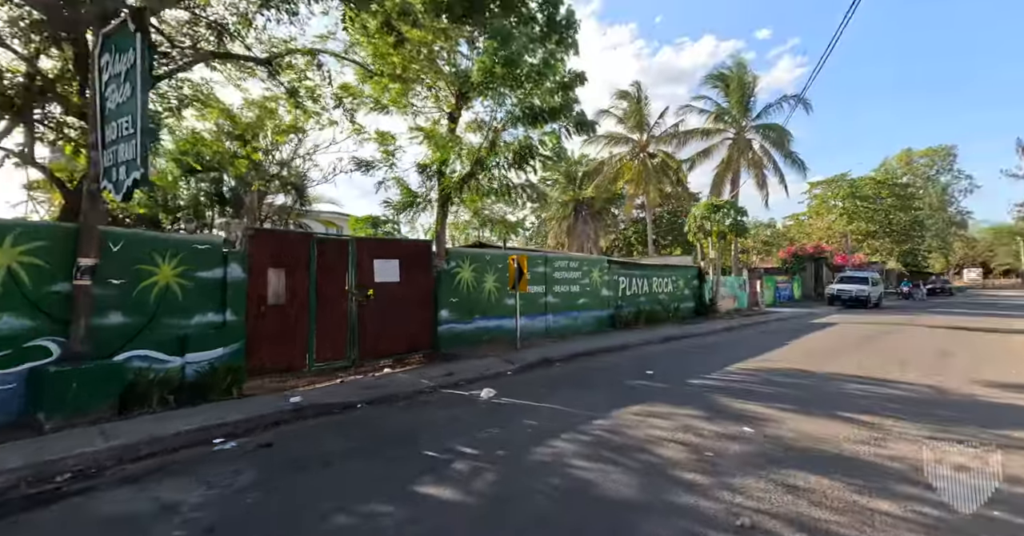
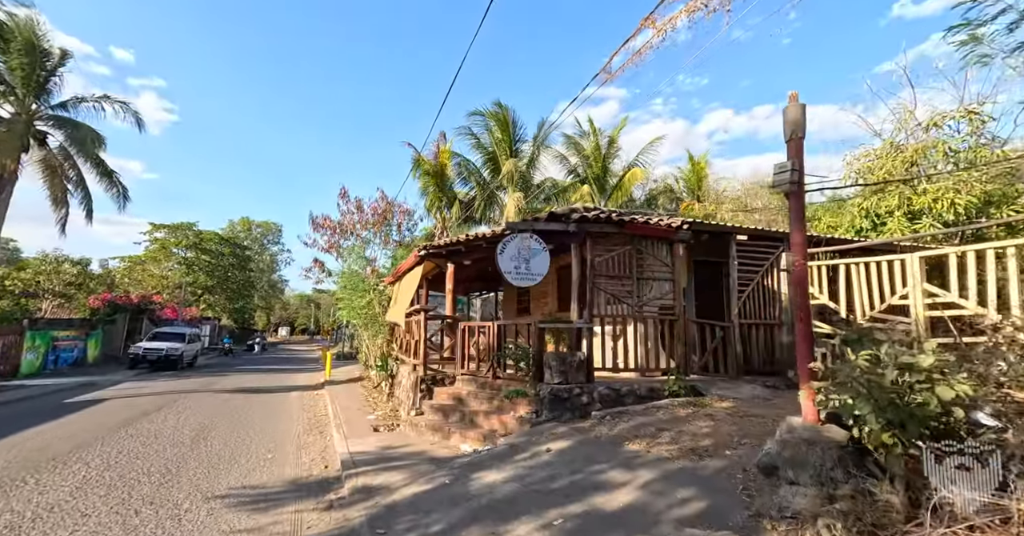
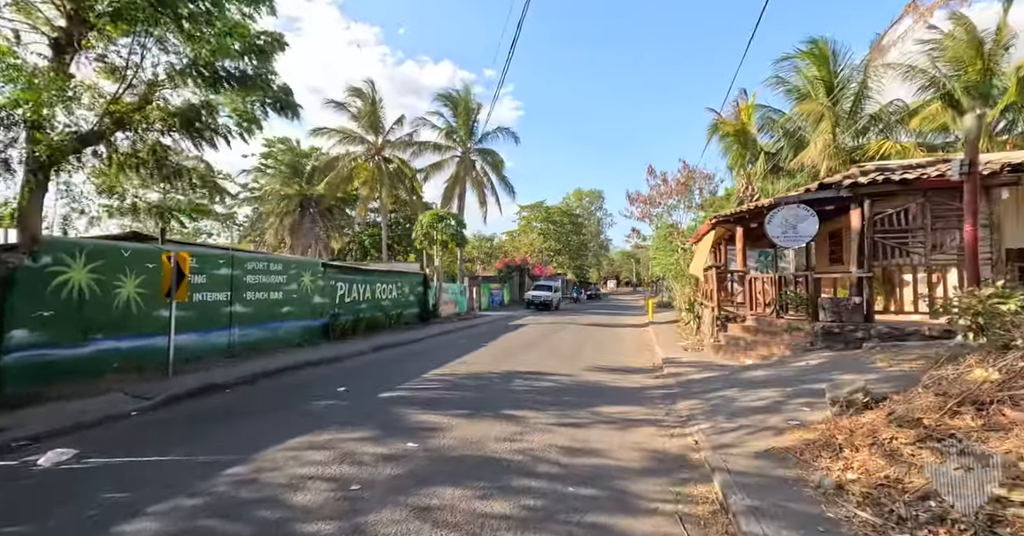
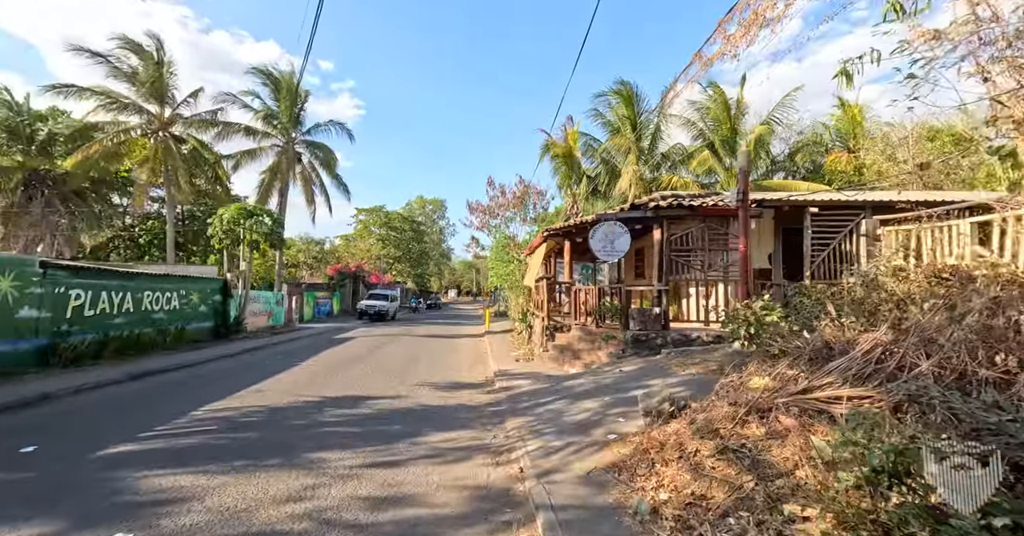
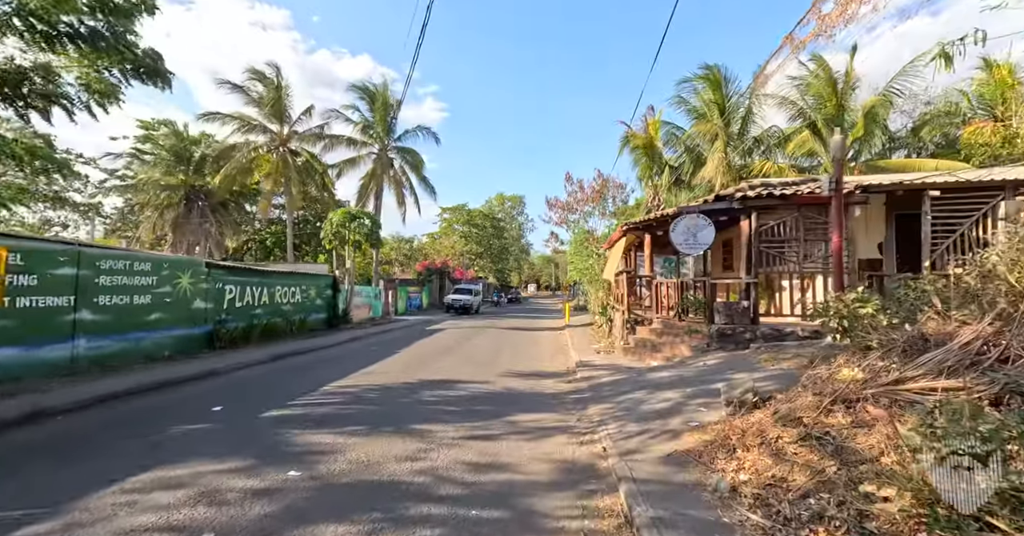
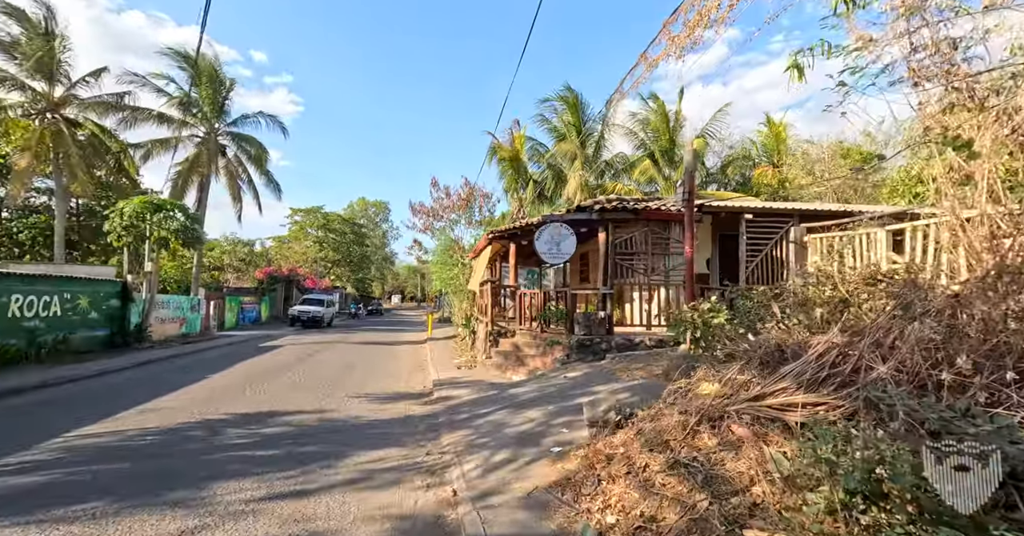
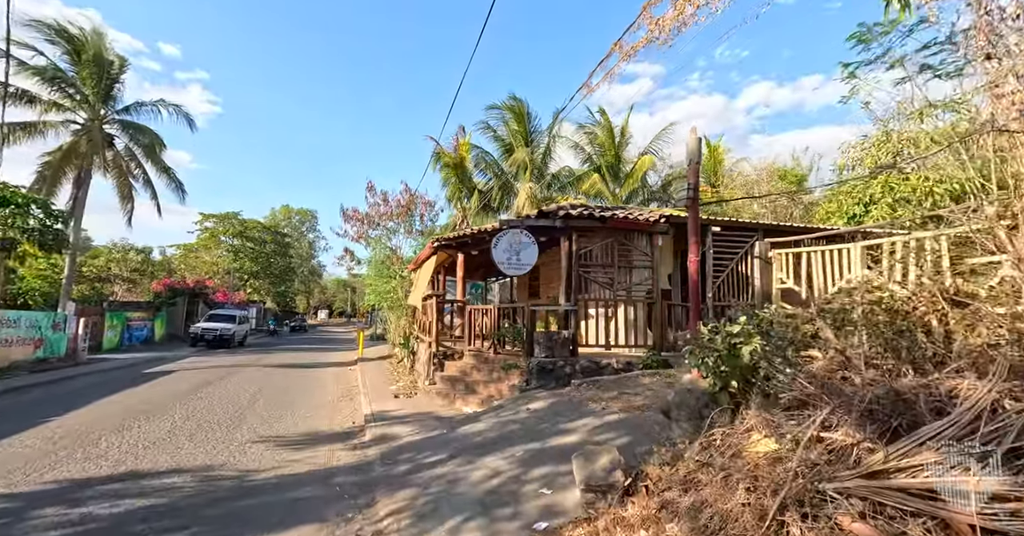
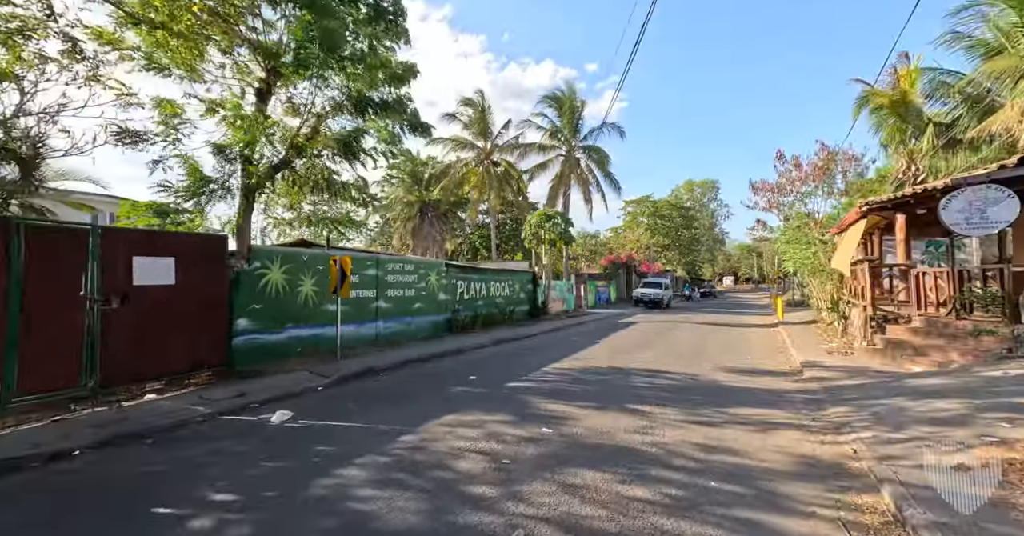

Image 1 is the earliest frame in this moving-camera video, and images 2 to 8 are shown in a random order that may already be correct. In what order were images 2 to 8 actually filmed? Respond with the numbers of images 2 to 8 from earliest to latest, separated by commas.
8, 3, 5, 4, 6, 7, 2
